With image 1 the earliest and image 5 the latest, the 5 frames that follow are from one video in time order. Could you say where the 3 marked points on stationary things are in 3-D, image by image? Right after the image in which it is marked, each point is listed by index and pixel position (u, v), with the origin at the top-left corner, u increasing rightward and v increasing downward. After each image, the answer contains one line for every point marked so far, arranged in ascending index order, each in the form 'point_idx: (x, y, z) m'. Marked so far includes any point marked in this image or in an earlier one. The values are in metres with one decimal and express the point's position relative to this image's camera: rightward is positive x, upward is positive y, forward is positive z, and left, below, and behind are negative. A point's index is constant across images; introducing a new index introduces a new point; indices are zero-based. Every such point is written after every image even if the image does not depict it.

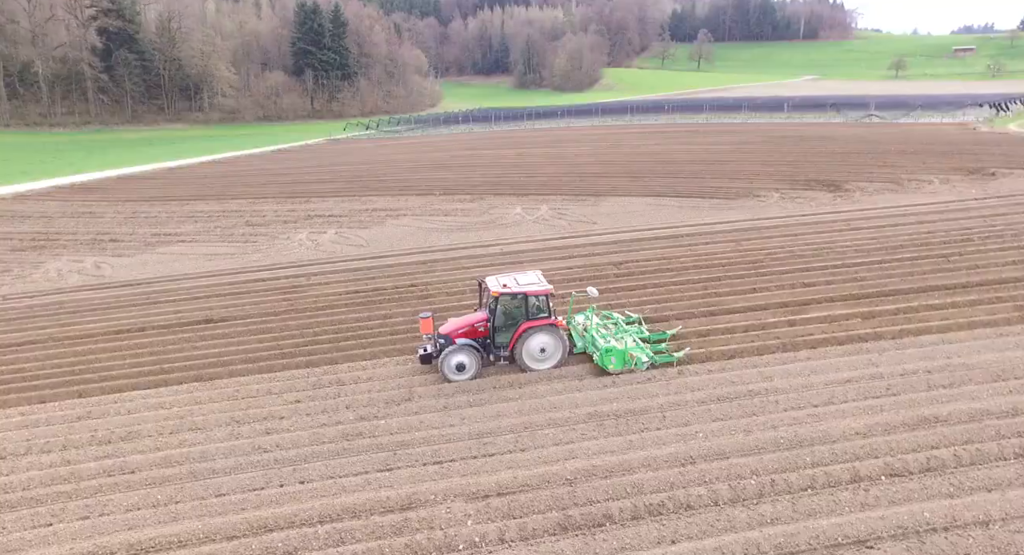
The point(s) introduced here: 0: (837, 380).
0: (+5.1, -1.6, +11.4) m
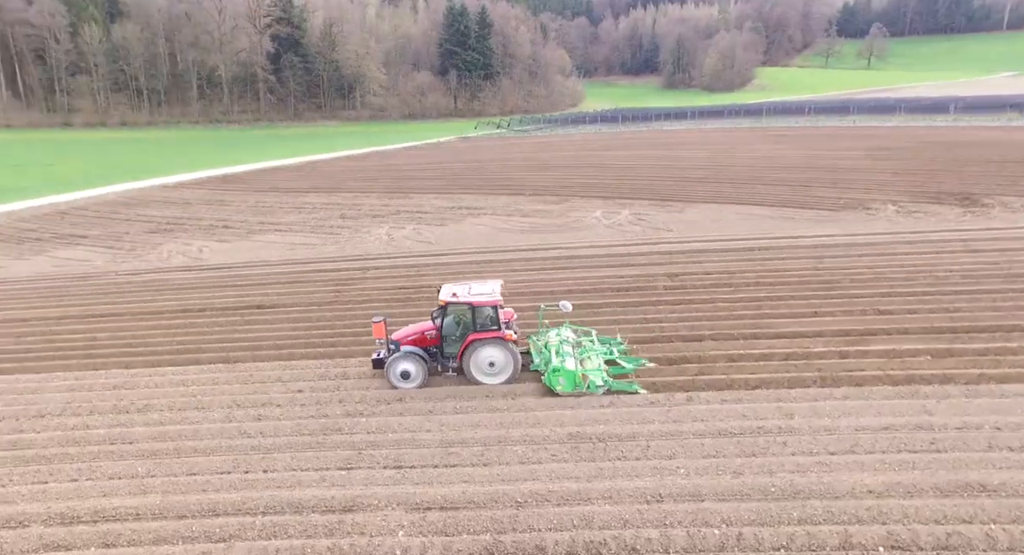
0: (+4.9, -2.0, +9.8) m
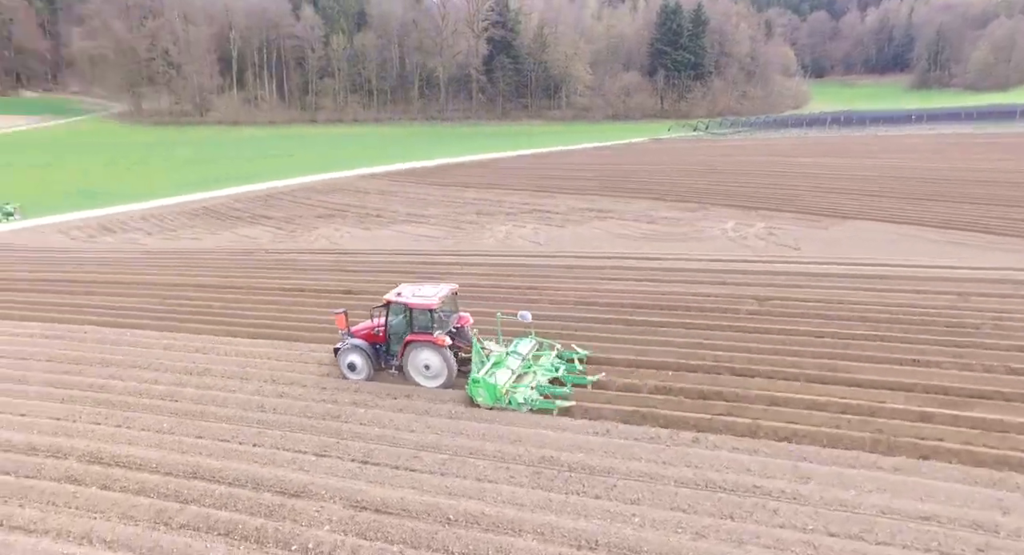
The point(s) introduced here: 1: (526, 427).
0: (+4.2, -2.5, +7.8) m
1: (+0.2, -2.1, +9.9) m
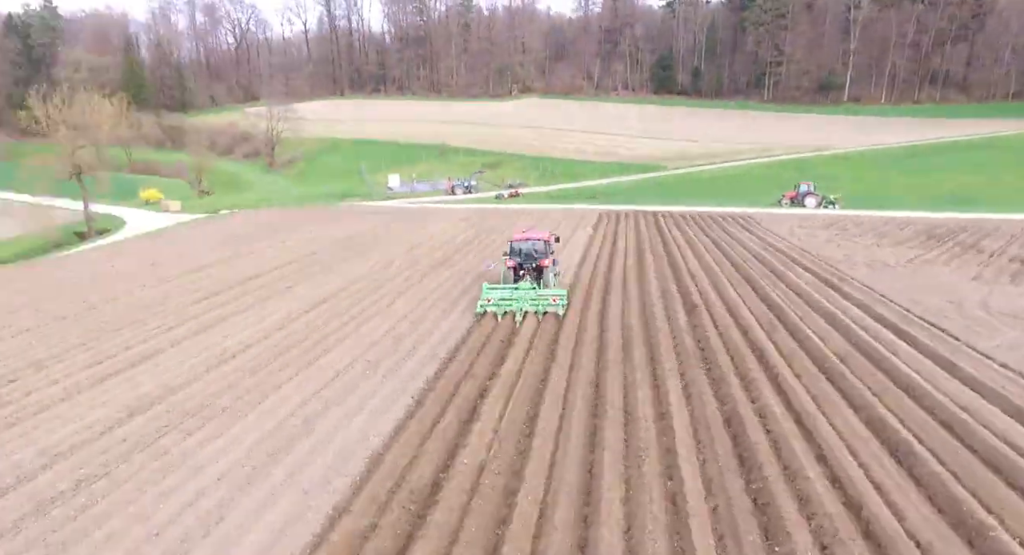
0: (-3.5, -2.8, +5.2) m
1: (-1.8, -1.9, +9.4) m
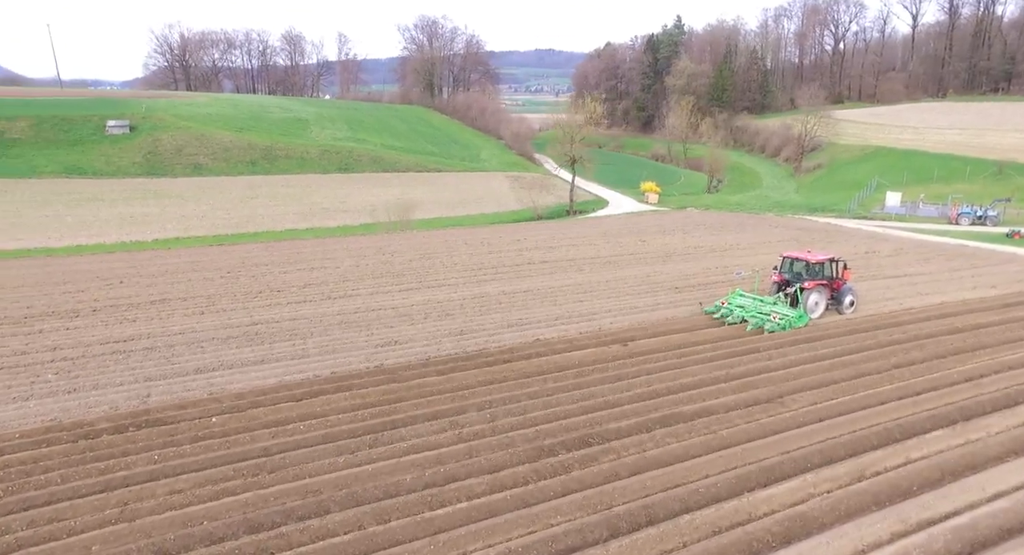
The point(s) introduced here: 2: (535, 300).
0: (-8.0, -1.7, +9.9) m
1: (-3.6, -1.5, +11.1) m
2: (+0.9, -0.5, +16.3) m
